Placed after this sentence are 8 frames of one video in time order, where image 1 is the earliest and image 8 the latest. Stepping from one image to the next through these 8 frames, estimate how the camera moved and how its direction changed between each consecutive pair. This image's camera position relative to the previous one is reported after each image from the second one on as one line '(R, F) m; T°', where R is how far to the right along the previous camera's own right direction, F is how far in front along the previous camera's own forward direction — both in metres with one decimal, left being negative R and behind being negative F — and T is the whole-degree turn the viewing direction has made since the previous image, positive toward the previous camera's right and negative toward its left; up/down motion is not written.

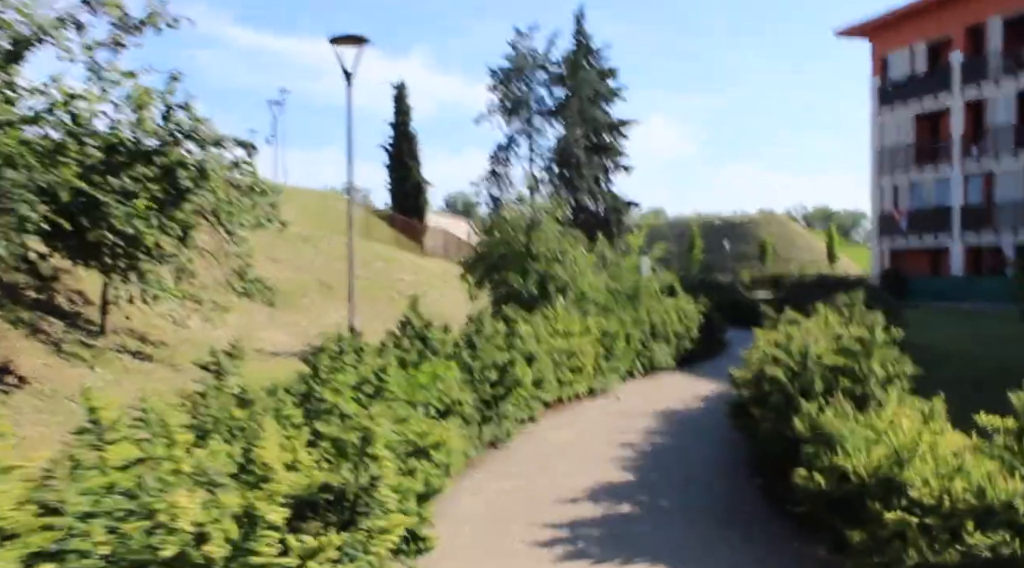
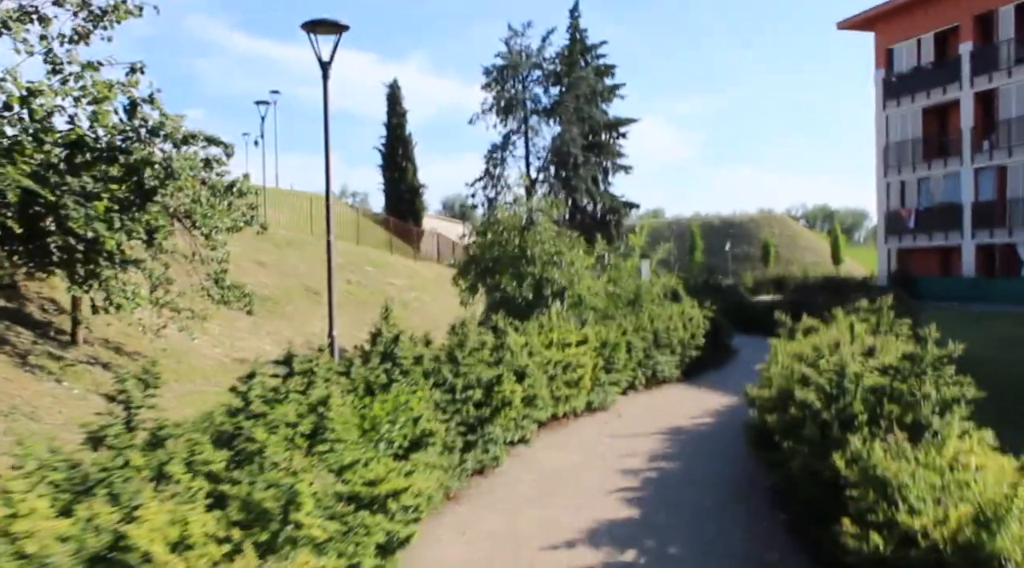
(+0.1, +1.0) m; 0°
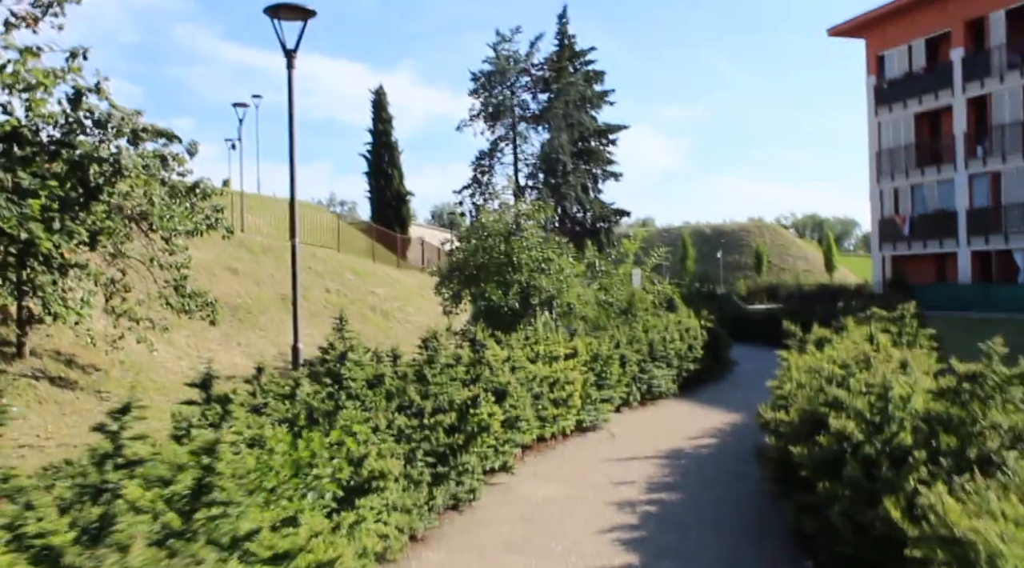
(+0.1, +1.1) m; +1°
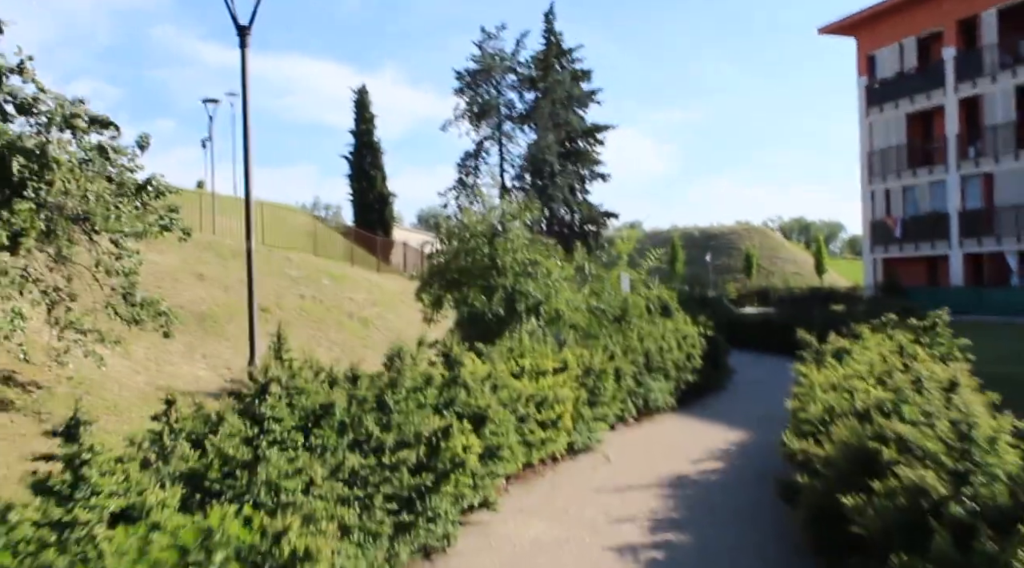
(+0.1, +1.2) m; +1°
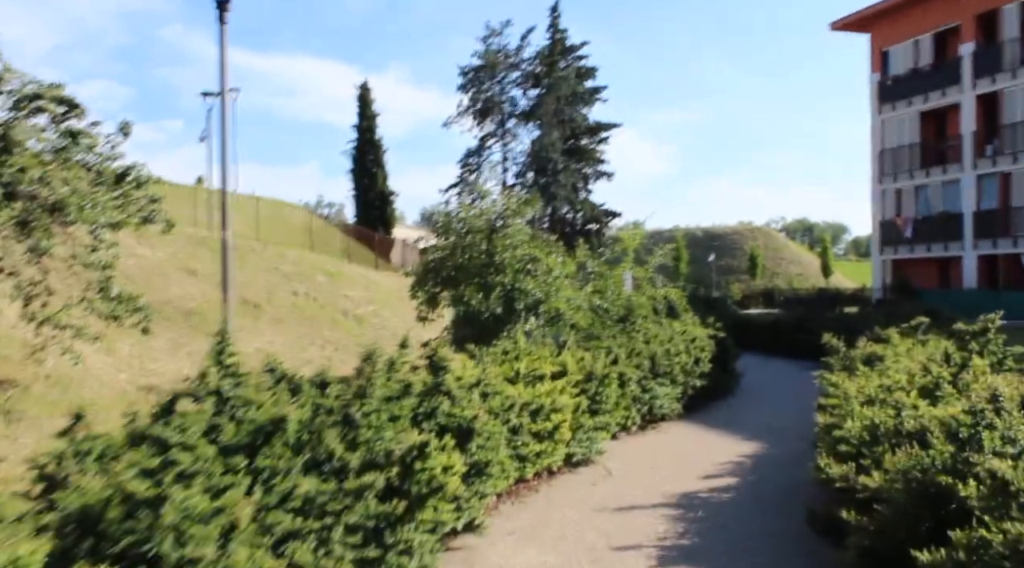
(+0.1, +0.8) m; 0°
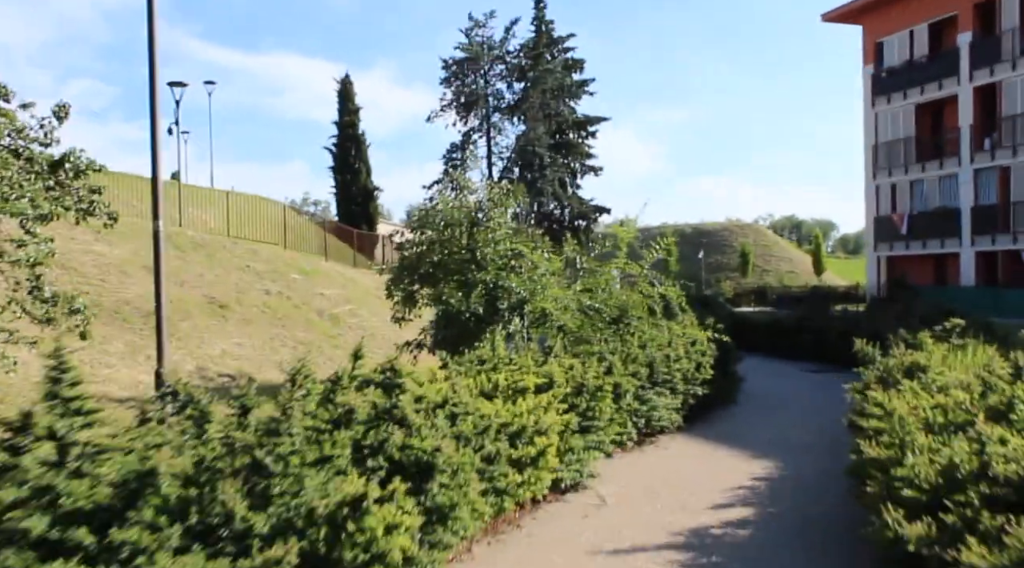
(+0.1, +1.2) m; +1°
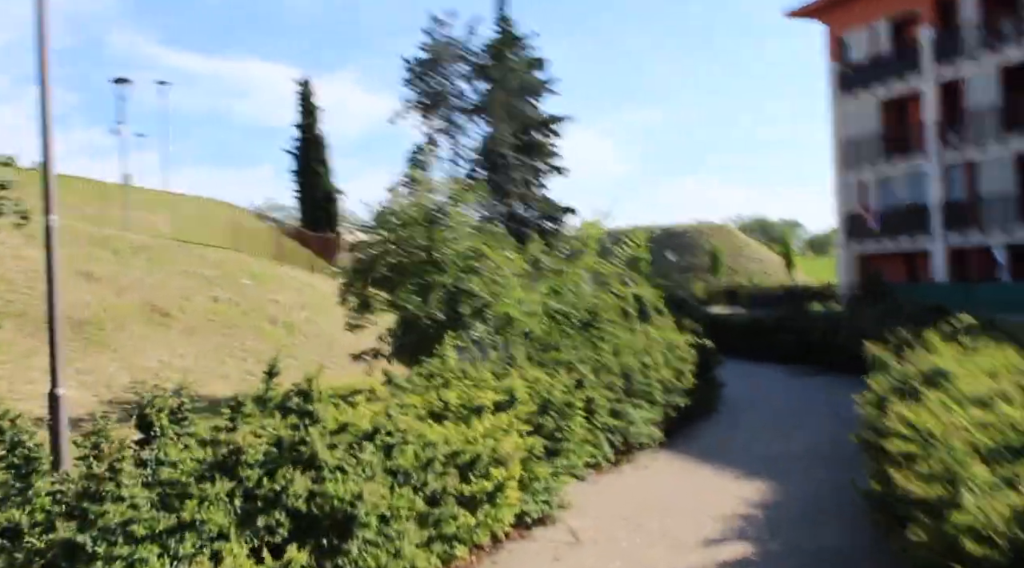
(+0.1, +1.1) m; +2°
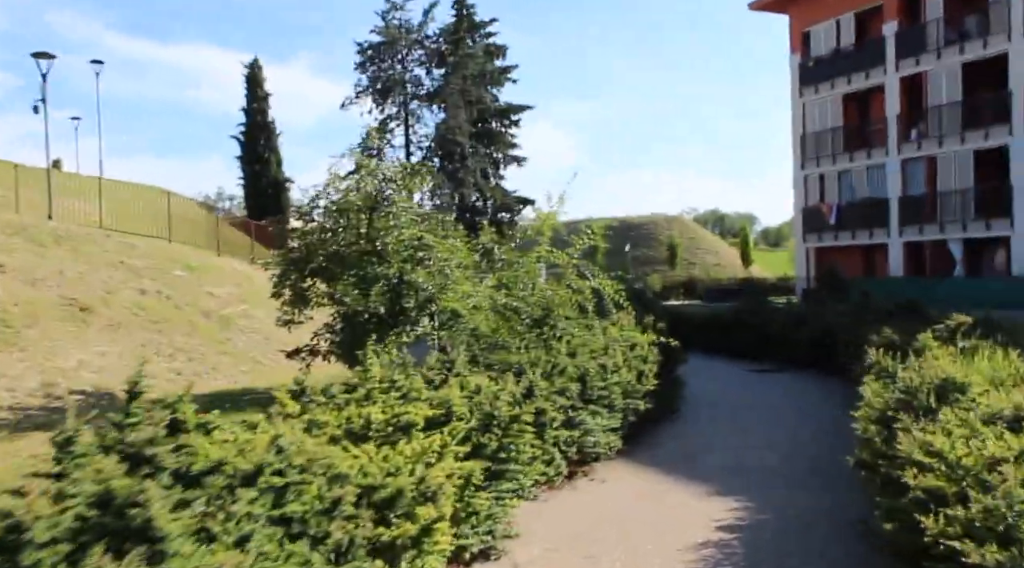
(+0.1, +1.0) m; +3°
